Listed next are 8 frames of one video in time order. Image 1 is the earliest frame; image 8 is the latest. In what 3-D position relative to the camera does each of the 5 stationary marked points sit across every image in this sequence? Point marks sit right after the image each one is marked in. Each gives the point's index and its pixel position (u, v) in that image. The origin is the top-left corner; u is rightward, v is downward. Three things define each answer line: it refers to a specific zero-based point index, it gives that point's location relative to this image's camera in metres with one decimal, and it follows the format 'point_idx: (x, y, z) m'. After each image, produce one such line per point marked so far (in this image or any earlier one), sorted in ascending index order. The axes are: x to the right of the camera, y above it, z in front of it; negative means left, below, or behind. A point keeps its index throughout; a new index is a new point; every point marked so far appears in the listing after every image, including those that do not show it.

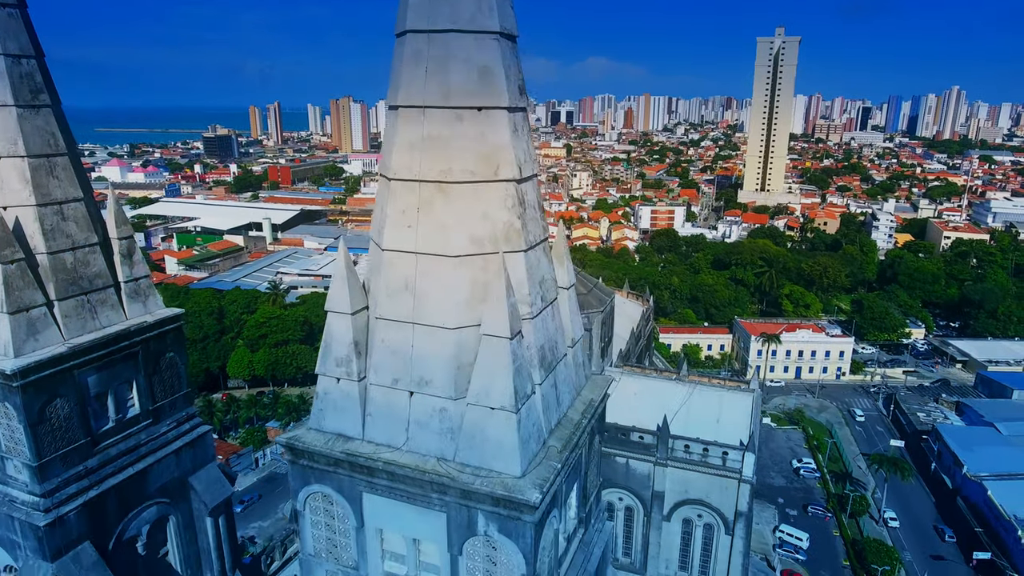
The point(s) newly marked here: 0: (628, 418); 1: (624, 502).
0: (+3.0, -3.4, +17.6) m
1: (+3.0, -5.6, +17.8) m
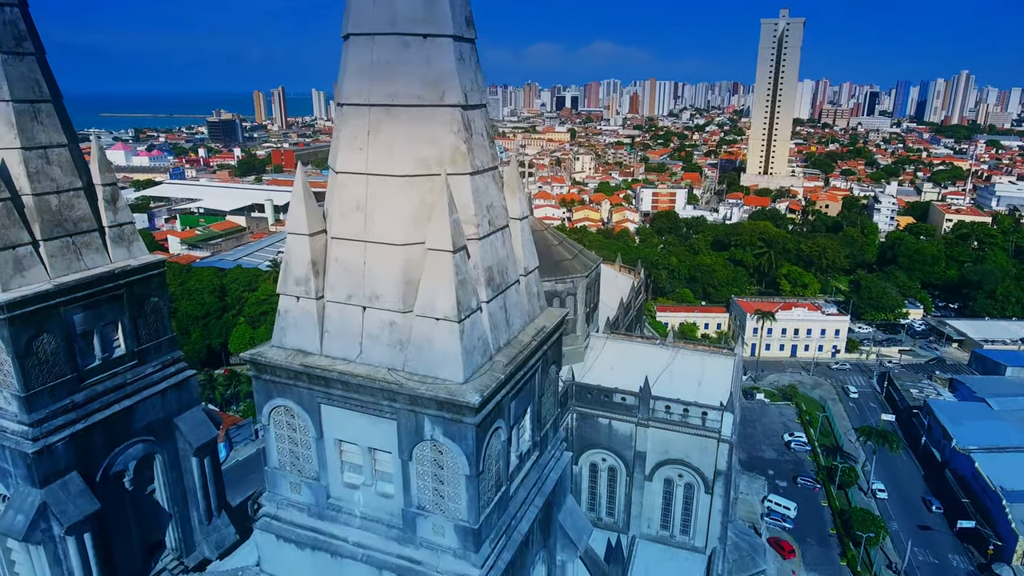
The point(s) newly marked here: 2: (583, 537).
0: (+2.6, -2.5, +18.0) m
1: (+2.6, -4.7, +18.2) m
2: (+0.9, -3.2, +8.5) m
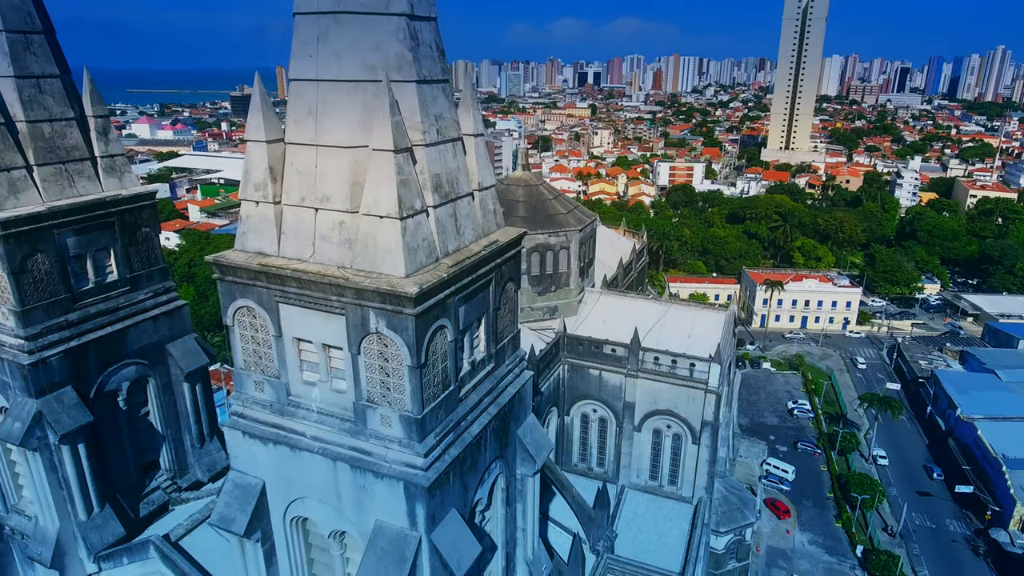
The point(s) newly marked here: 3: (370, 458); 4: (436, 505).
0: (+2.5, -1.2, +18.3) m
1: (+2.4, -3.5, +18.5) m
2: (+0.4, -2.2, +8.9) m
3: (-1.4, -1.7, +6.8) m
4: (-0.8, -2.2, +6.8) m
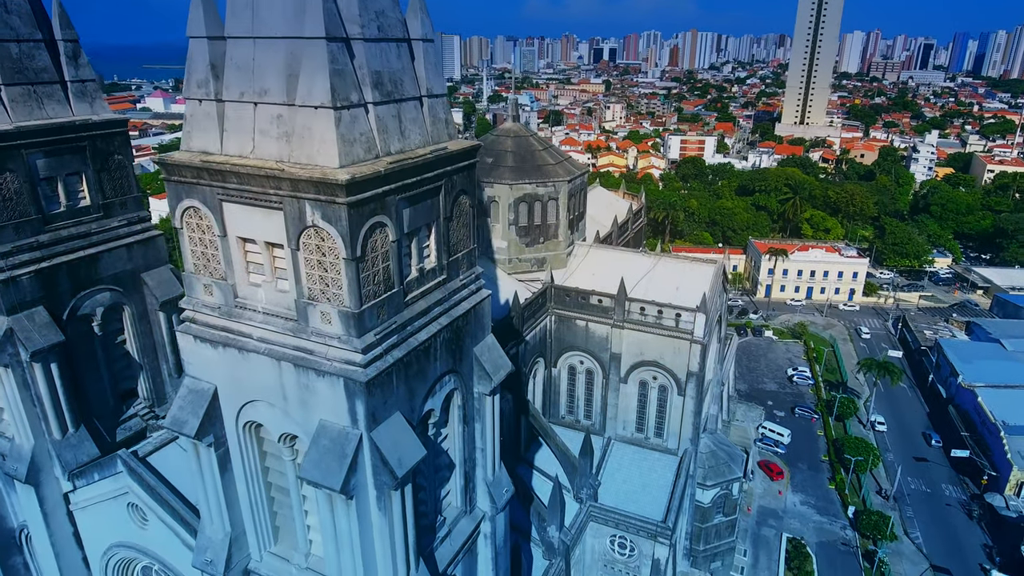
0: (+2.1, +0.1, +18.3) m
1: (+2.0, -2.1, +18.6) m
2: (-0.2, -1.1, +8.9) m
3: (-2.1, -0.7, +6.9) m
4: (-1.4, -1.2, +6.9) m
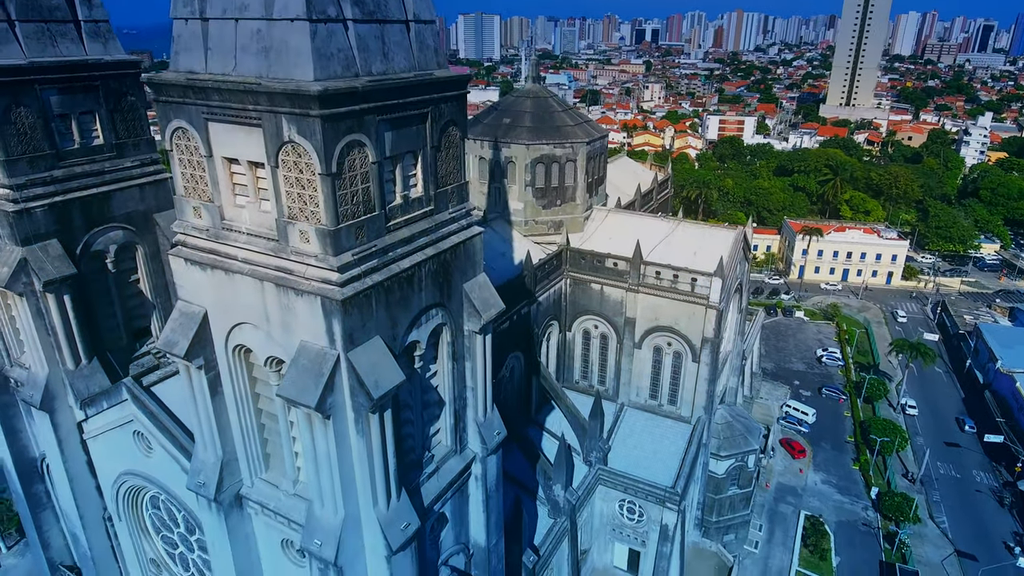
0: (+2.5, +1.1, +18.1) m
1: (+2.4, -1.1, +18.4) m
2: (-0.3, -0.3, +8.9) m
3: (-2.3, +0.1, +6.9) m
4: (-1.6, -0.4, +6.9) m
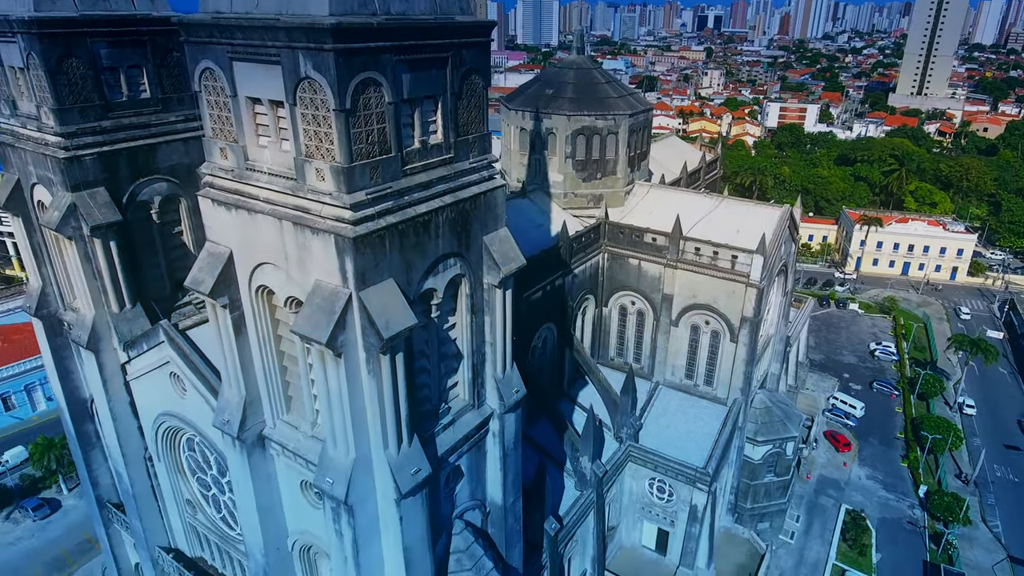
0: (+3.5, +1.7, +17.8) m
1: (+3.4, -0.5, +18.2) m
2: (0.0, +0.3, +8.9) m
3: (-2.2, +0.8, +7.1) m
4: (-1.5, +0.3, +7.0) m
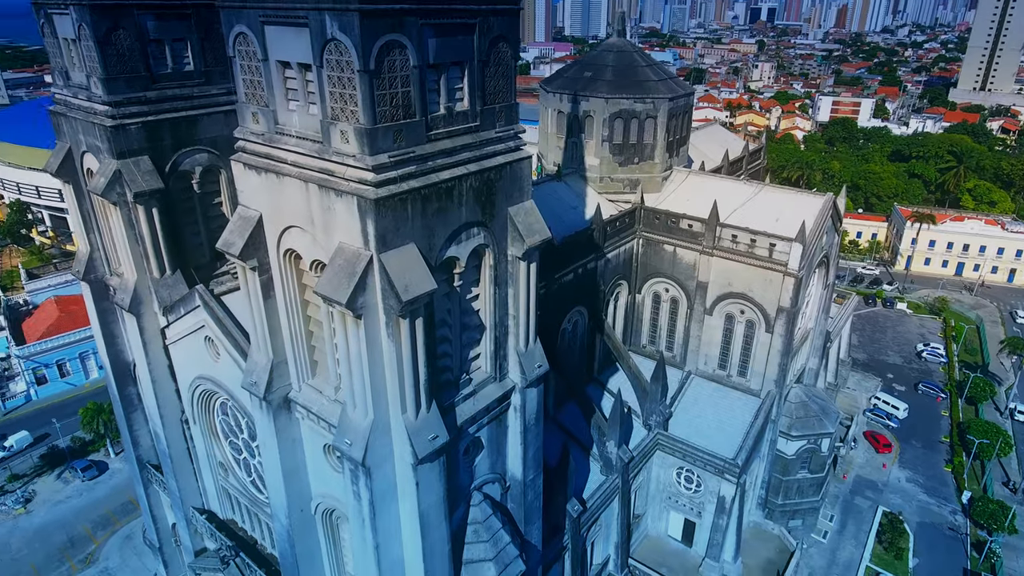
0: (+4.4, +2.0, +17.5) m
1: (+4.2, -0.2, +18.0) m
2: (+0.3, +0.7, +8.9) m
3: (-1.9, +1.2, +7.2) m
4: (-1.3, +0.7, +7.1) m
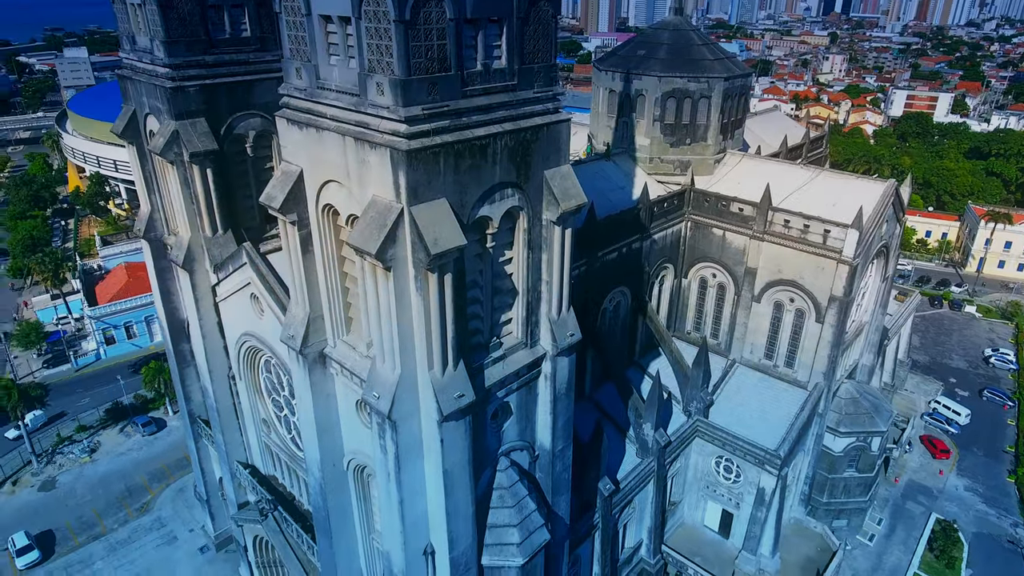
0: (+5.6, +2.4, +17.1) m
1: (+5.4, +0.2, +17.5) m
2: (+0.8, +1.2, +8.8) m
3: (-1.6, +1.7, +7.3) m
4: (-1.0, +1.2, +7.2) m
